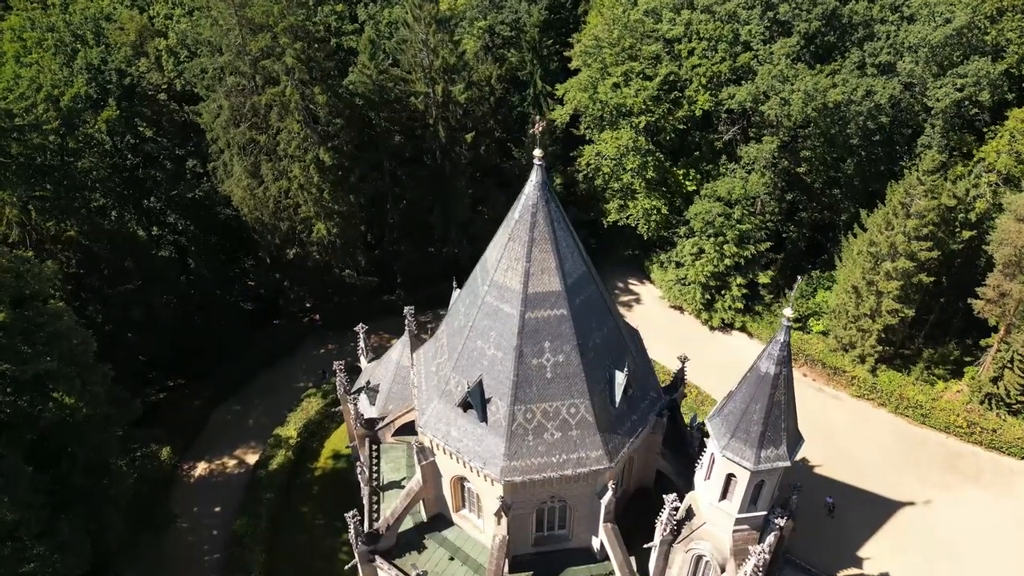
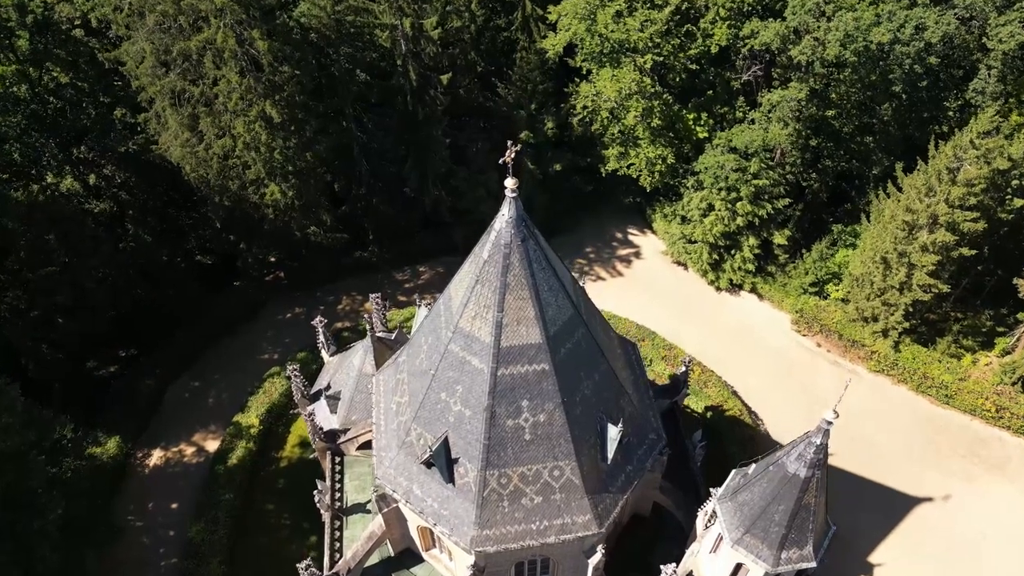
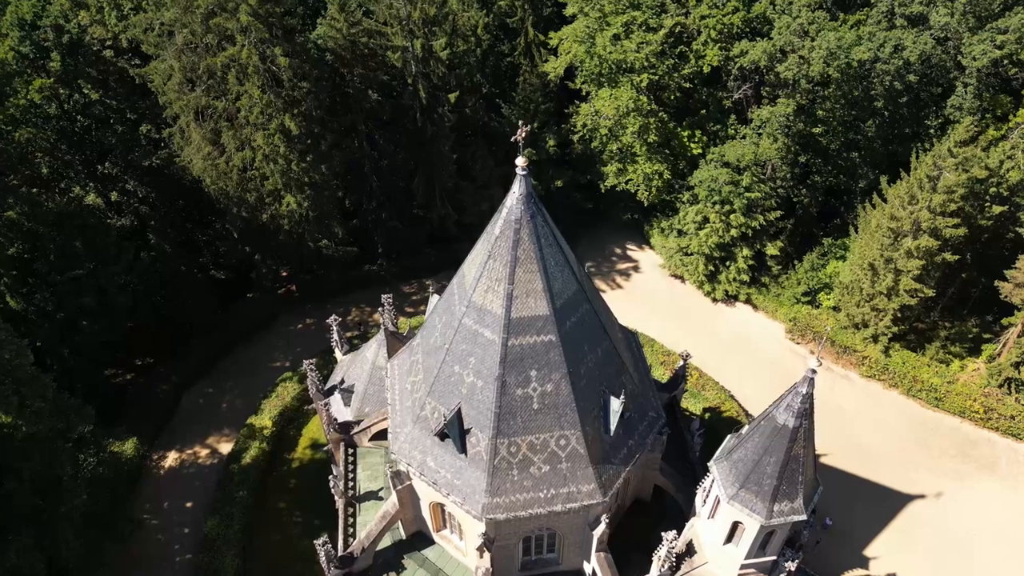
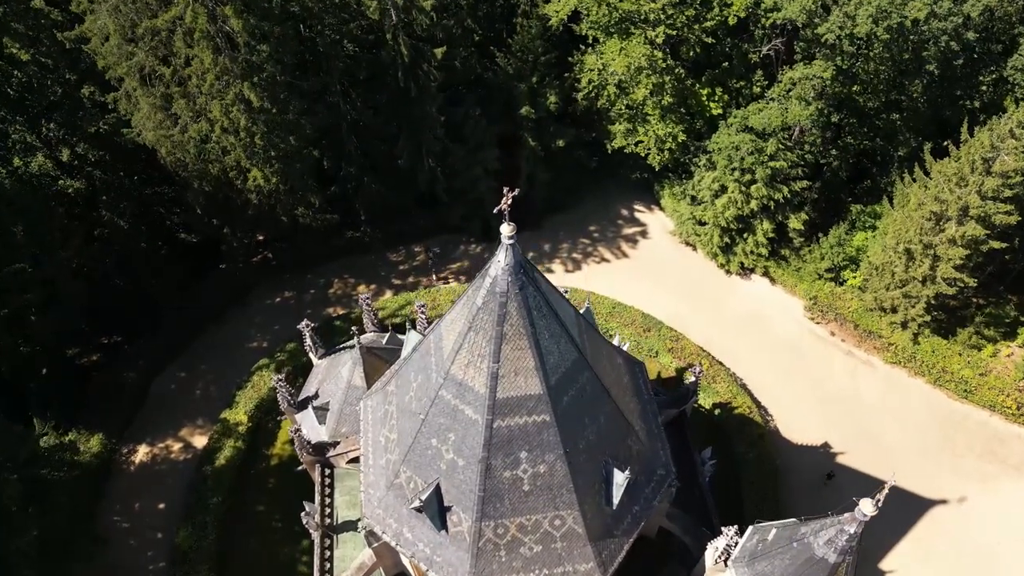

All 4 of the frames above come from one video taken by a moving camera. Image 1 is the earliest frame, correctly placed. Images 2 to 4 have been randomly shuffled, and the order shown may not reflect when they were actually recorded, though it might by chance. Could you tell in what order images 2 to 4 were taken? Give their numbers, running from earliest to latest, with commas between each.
3, 2, 4
